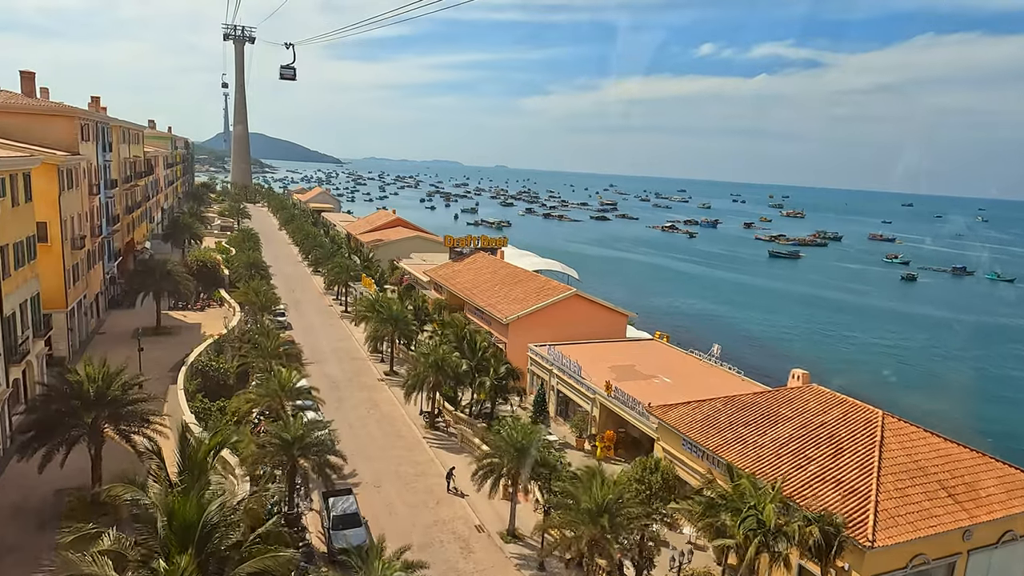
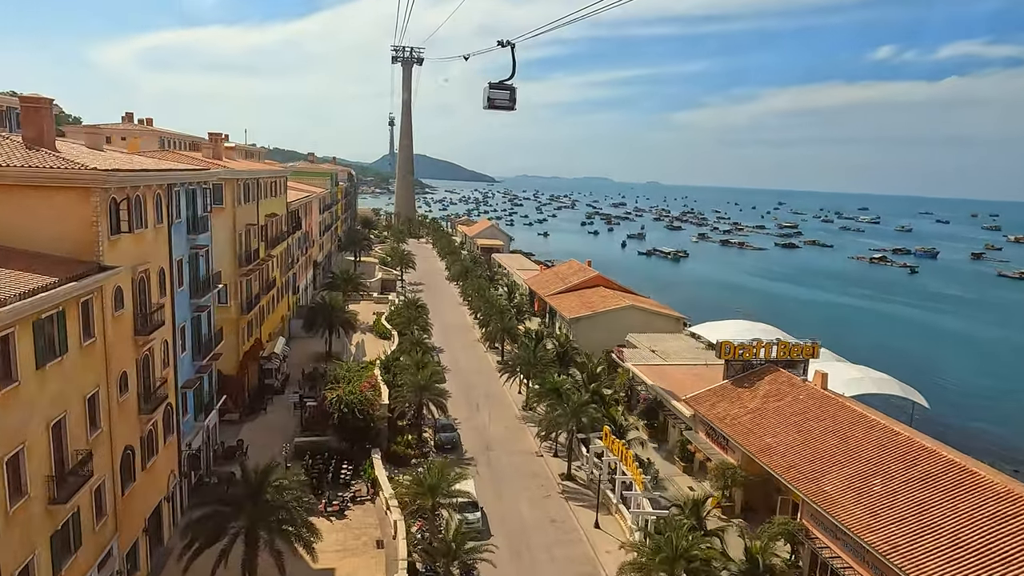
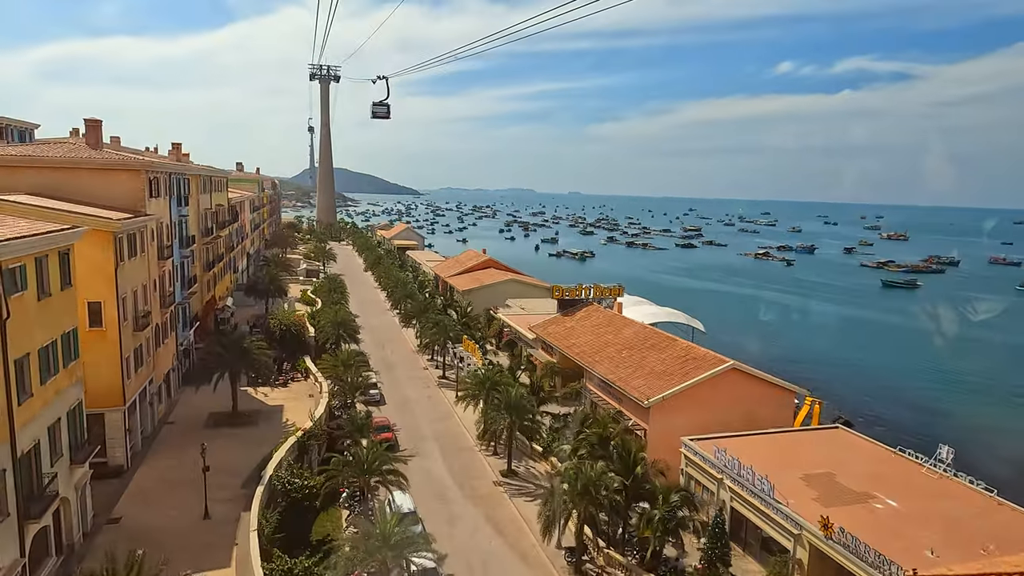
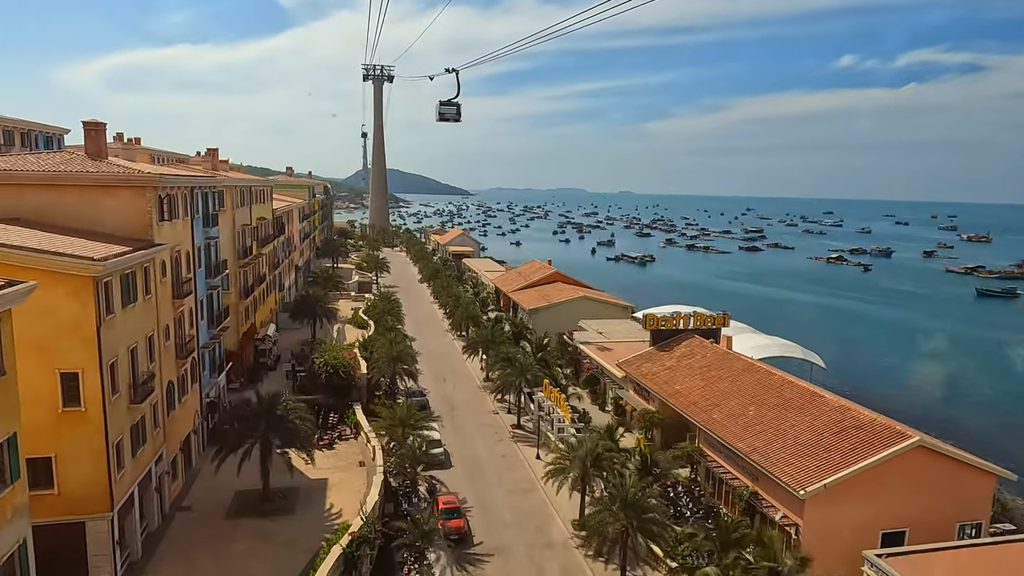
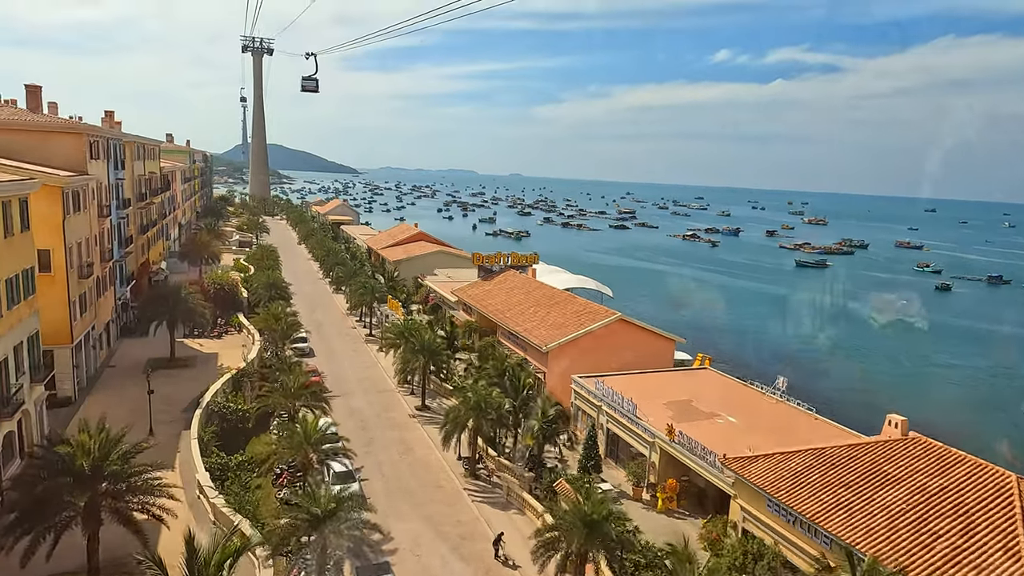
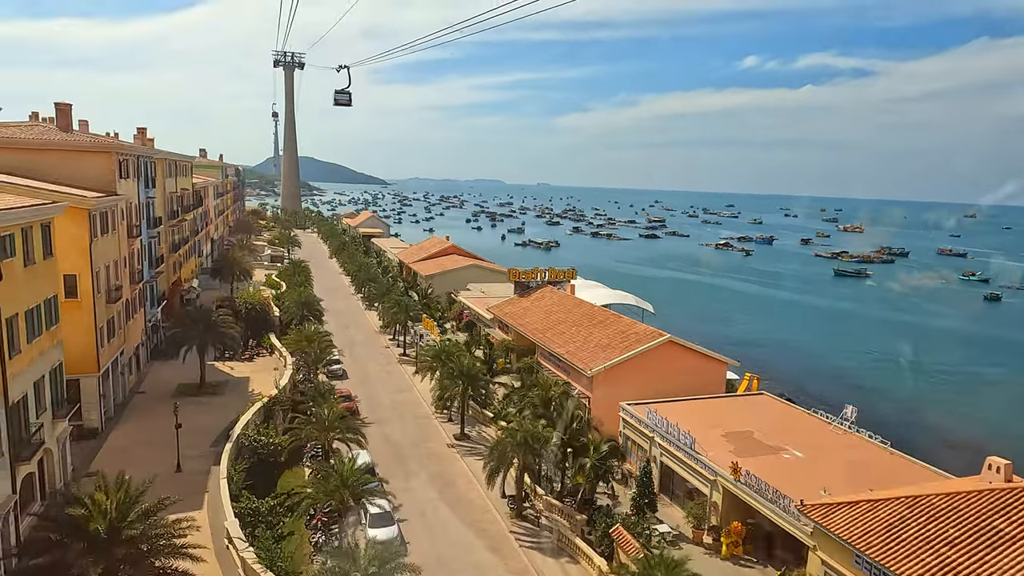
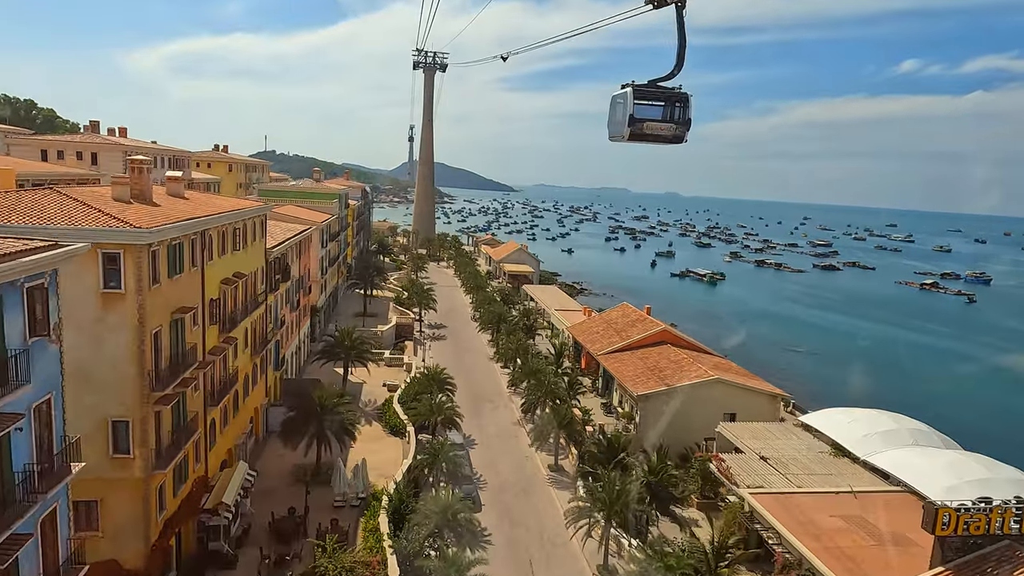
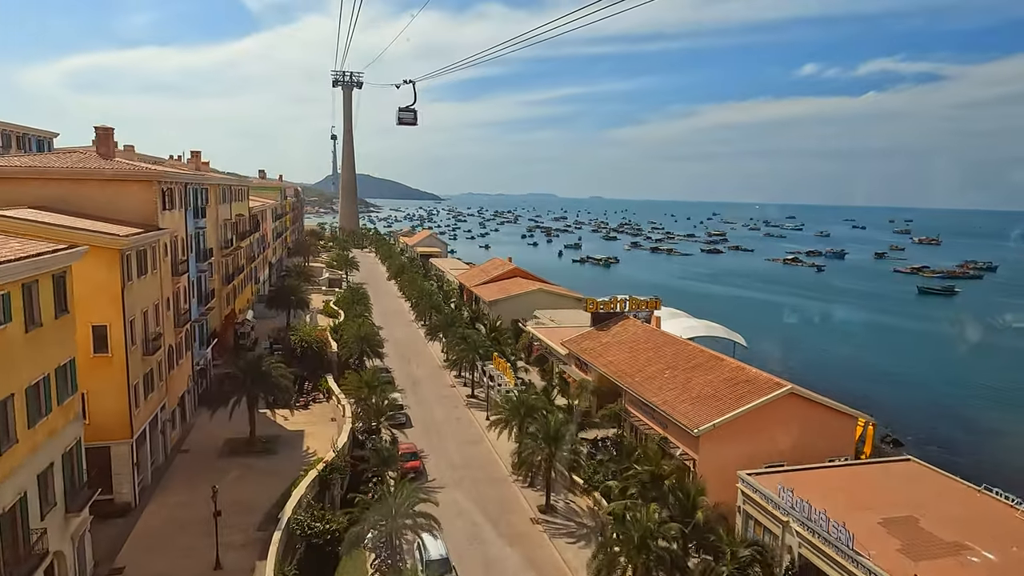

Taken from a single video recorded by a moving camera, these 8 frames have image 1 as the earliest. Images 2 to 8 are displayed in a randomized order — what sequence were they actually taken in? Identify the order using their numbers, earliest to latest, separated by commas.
5, 6, 3, 8, 4, 2, 7
